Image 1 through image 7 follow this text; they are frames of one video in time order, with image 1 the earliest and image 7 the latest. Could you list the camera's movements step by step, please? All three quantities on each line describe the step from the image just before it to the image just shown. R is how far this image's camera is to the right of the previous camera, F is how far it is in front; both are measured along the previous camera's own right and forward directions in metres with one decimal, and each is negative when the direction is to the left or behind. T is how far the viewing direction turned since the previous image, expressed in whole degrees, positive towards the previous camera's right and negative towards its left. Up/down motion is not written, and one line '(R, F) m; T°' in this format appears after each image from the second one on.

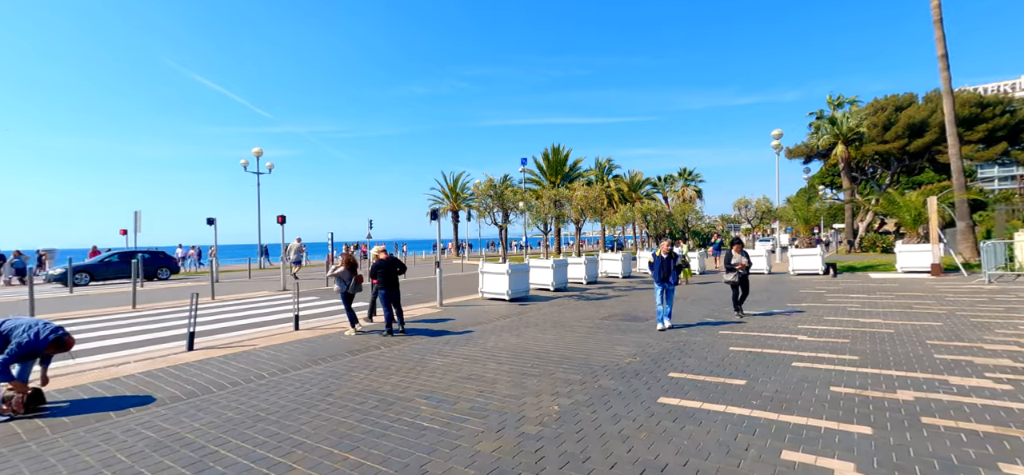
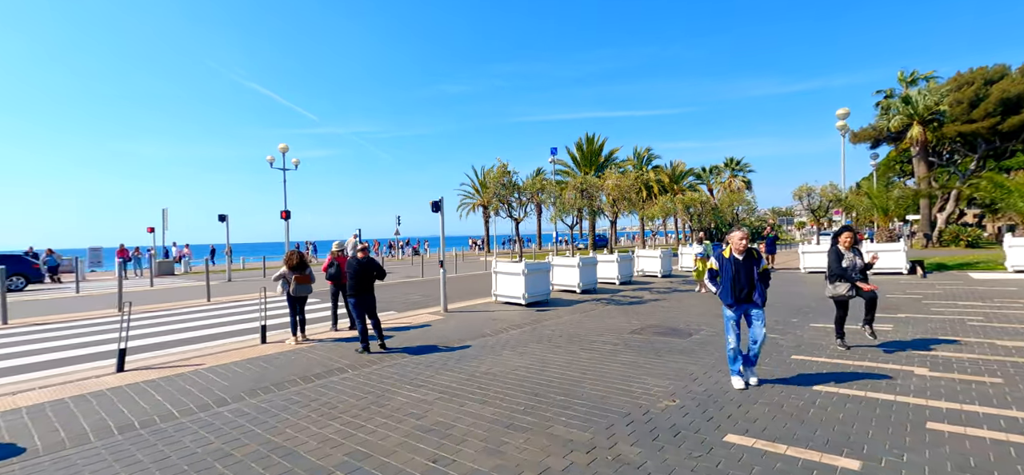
(+0.6, +1.9) m; -5°
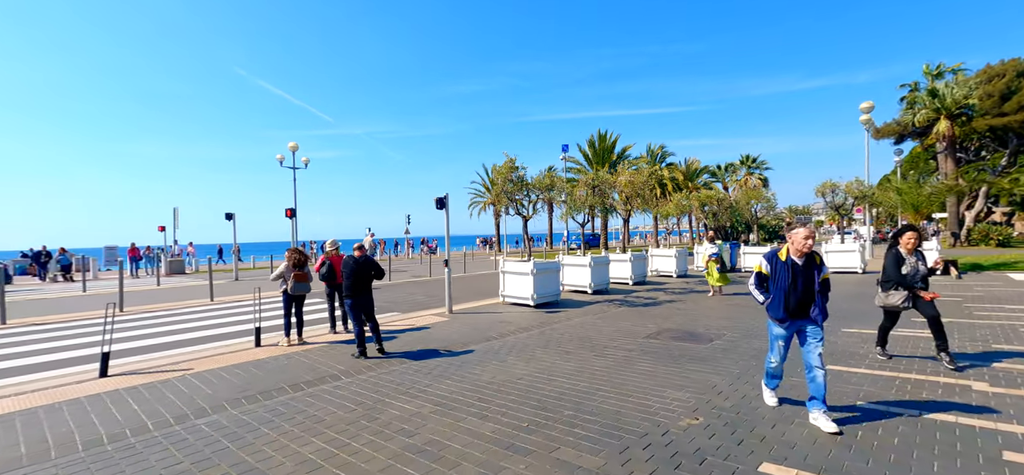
(+0.1, +0.5) m; -1°
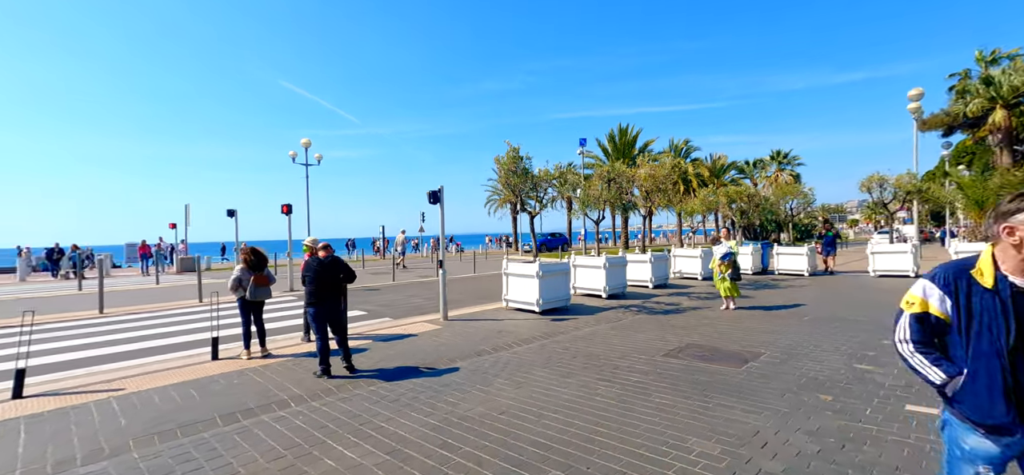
(+0.4, +1.2) m; -3°
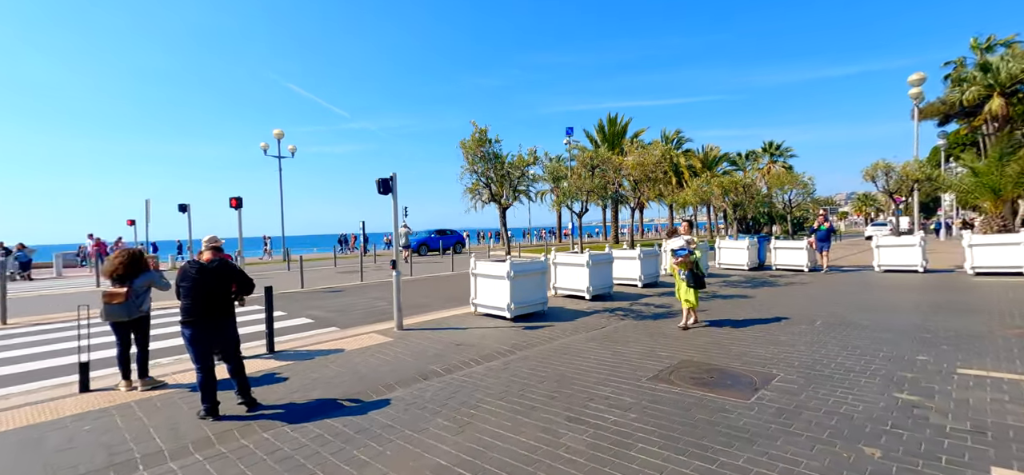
(+0.5, +1.3) m; +1°
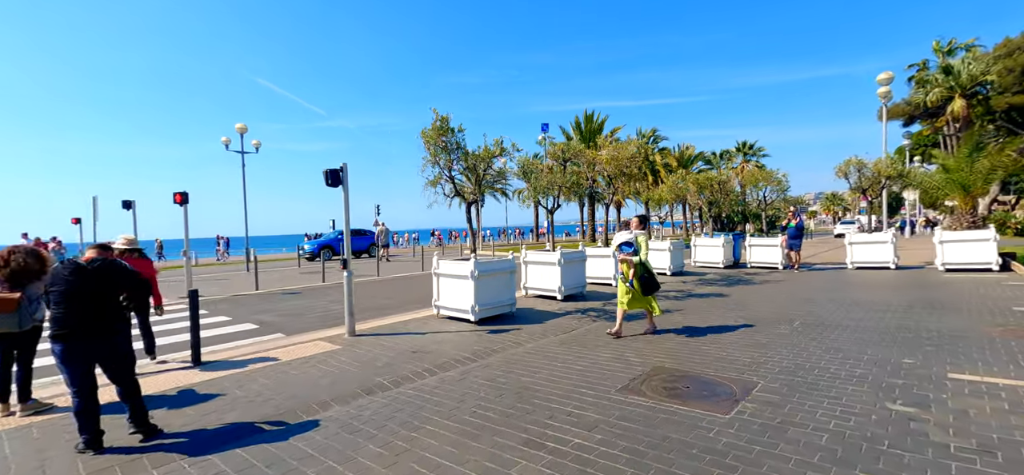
(+0.3, +0.6) m; +3°
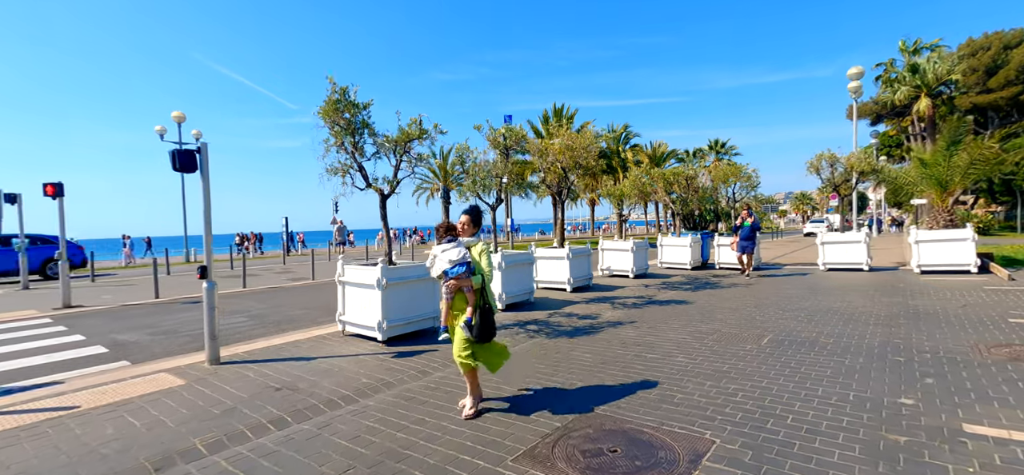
(+0.9, +1.4) m; +3°
